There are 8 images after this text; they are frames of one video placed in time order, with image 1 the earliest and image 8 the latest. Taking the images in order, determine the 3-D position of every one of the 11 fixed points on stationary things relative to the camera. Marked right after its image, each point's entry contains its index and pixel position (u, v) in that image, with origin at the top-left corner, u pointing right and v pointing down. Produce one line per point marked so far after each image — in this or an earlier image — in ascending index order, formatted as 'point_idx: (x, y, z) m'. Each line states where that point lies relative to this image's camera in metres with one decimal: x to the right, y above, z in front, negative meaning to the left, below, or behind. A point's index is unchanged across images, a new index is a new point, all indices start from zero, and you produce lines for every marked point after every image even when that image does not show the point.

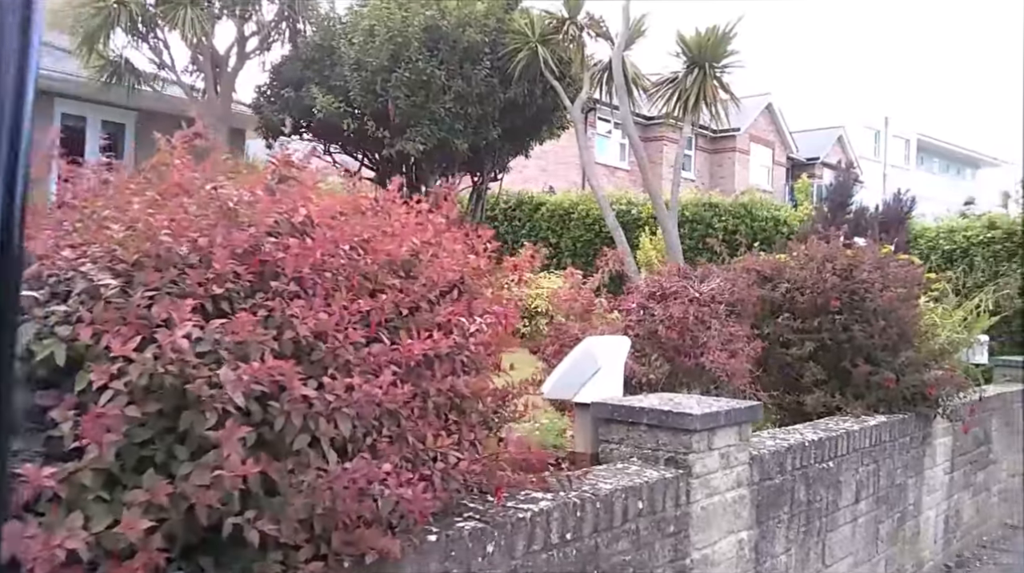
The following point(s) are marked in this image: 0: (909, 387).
0: (+2.2, -0.6, +6.0) m
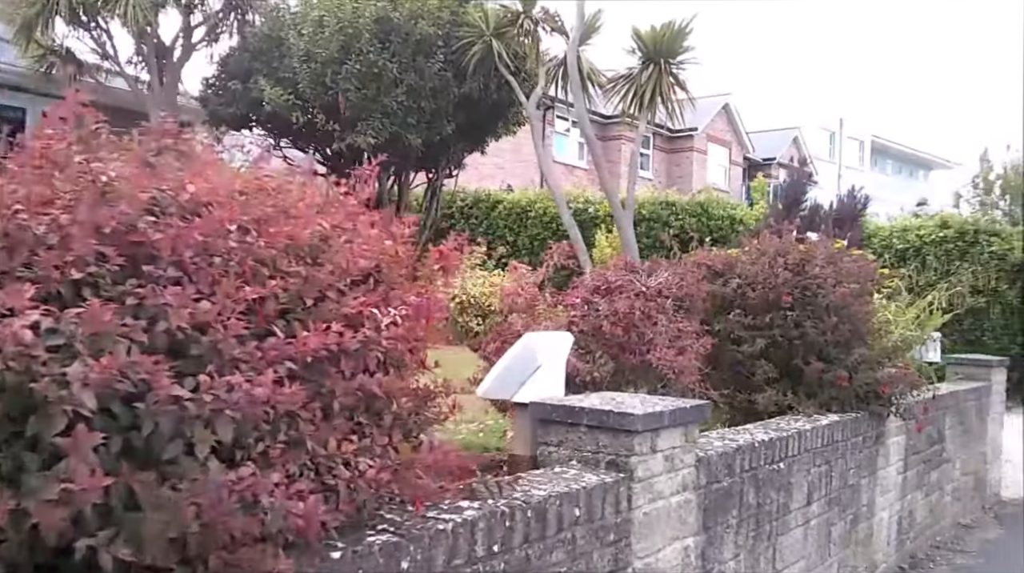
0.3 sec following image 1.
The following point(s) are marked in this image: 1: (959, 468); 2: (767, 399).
0: (+1.9, -0.5, +5.8) m
1: (+3.5, -1.4, +8.6) m
2: (+1.3, -0.6, +5.8) m
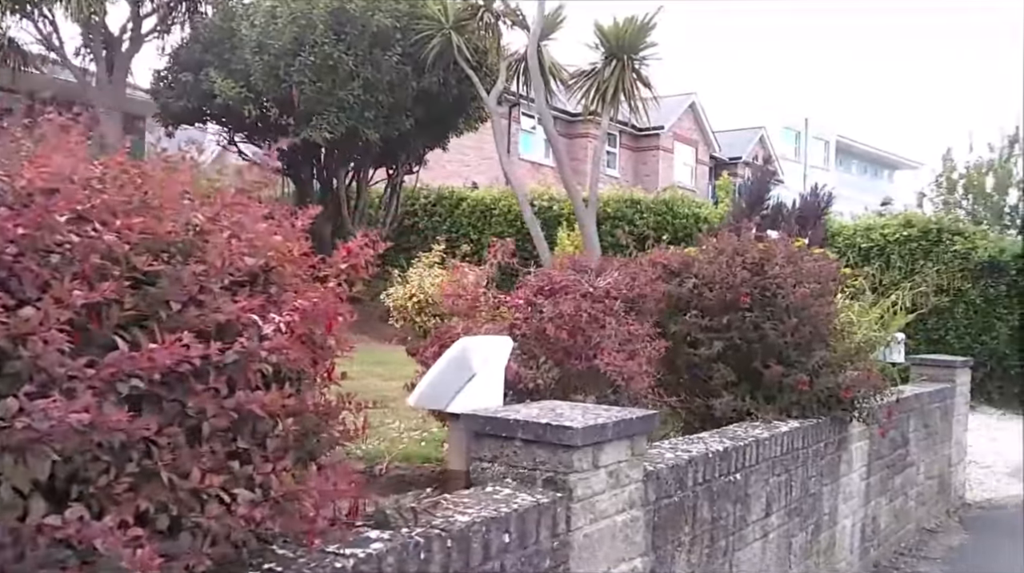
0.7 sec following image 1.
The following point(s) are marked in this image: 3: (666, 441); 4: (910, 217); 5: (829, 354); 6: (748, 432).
0: (+1.6, -0.5, +5.6) m
1: (+3.2, -1.4, +8.4) m
2: (+1.1, -0.6, +5.5) m
3: (+0.6, -0.6, +4.1) m
4: (+5.3, +0.9, +14.4) m
5: (+1.7, -0.3, +5.8) m
6: (+1.0, -0.6, +4.8) m
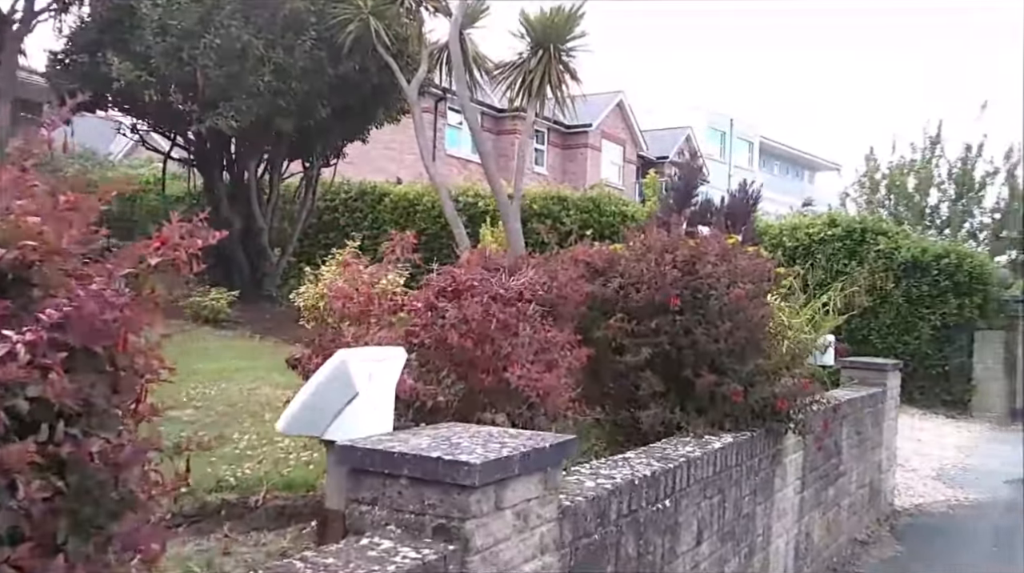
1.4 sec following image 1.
0: (+1.2, -0.6, +5.2) m
1: (+2.6, -1.4, +8.1) m
2: (+0.6, -0.6, +5.0) m
3: (+0.2, -0.6, +3.6) m
4: (+4.2, +0.9, +14.2) m
5: (+1.2, -0.4, +5.3) m
6: (+0.6, -0.6, +4.3) m
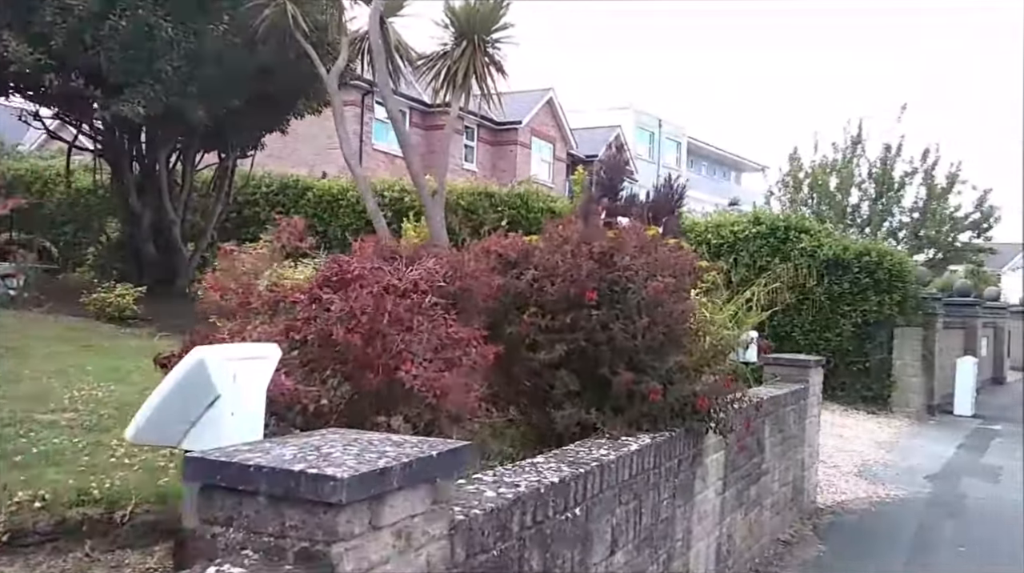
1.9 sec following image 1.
0: (+0.8, -0.5, +4.9) m
1: (+1.9, -1.4, +7.9) m
2: (+0.2, -0.6, +4.7) m
3: (-0.1, -0.6, +3.3) m
4: (+3.2, +0.9, +14.1) m
5: (+0.8, -0.3, +5.1) m
6: (+0.3, -0.6, +4.0) m
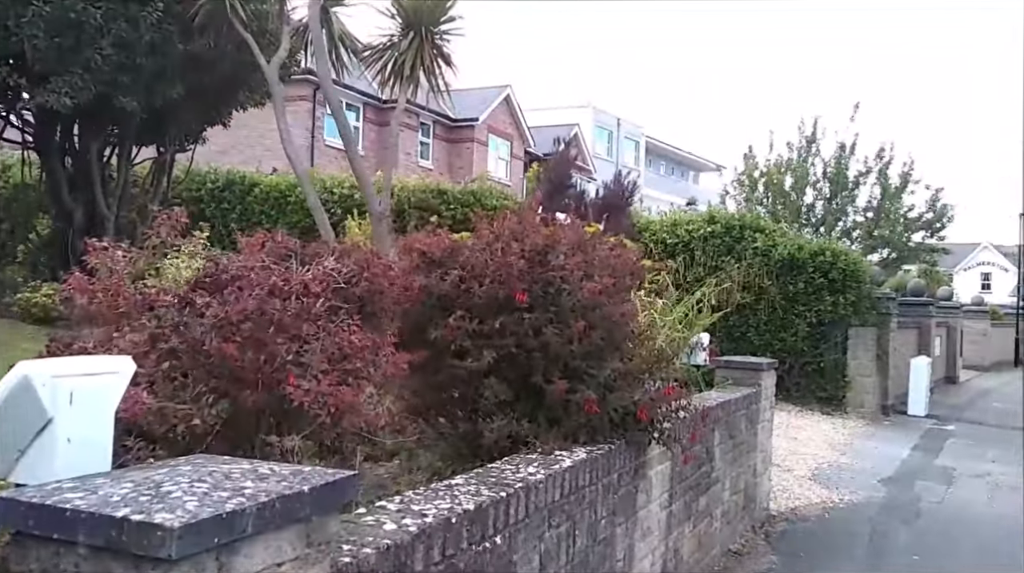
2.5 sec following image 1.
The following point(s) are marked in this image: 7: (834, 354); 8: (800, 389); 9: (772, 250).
0: (+0.4, -0.5, +4.6) m
1: (+1.5, -1.4, +7.6) m
2: (-0.1, -0.6, +4.4) m
3: (-0.3, -0.6, +2.9) m
4: (+2.6, +1.0, +13.8) m
5: (+0.5, -0.3, +4.7) m
6: (0.0, -0.6, +3.6) m
7: (+4.1, -0.9, +13.7) m
8: (+3.7, -1.3, +13.9) m
9: (+3.3, +0.5, +13.6) m
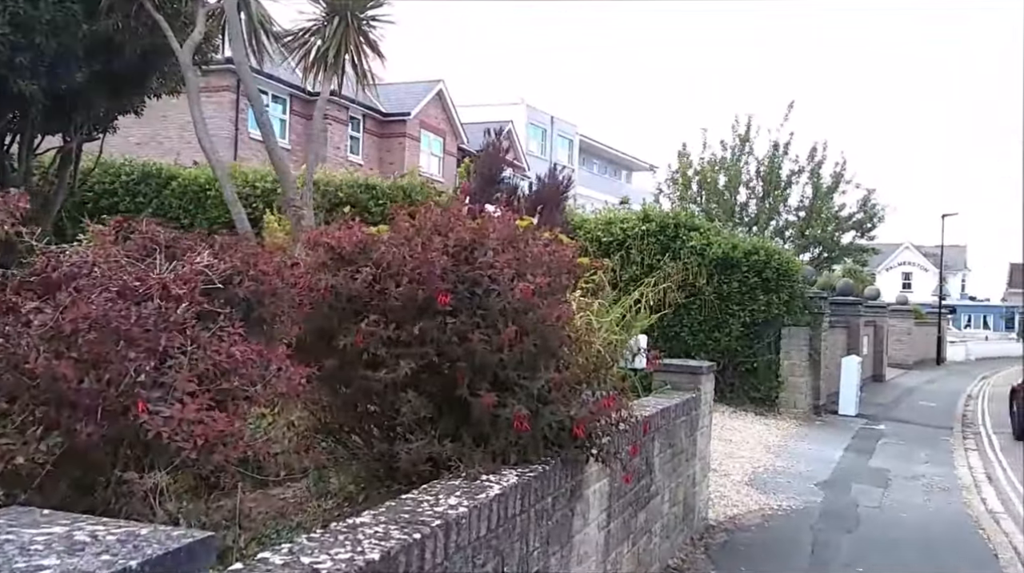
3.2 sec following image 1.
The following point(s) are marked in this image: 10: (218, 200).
0: (+0.2, -0.5, +4.0) m
1: (+1.0, -1.4, +7.2) m
2: (-0.3, -0.6, +3.8) m
3: (-0.5, -0.6, +2.4) m
4: (+1.7, +1.0, +13.5) m
5: (+0.2, -0.3, +4.2) m
6: (-0.2, -0.6, +3.1) m
7: (+3.2, -0.8, +13.4) m
8: (+2.8, -1.3, +13.6) m
9: (+2.4, +0.5, +13.2) m
10: (-4.0, +1.2, +14.3) m
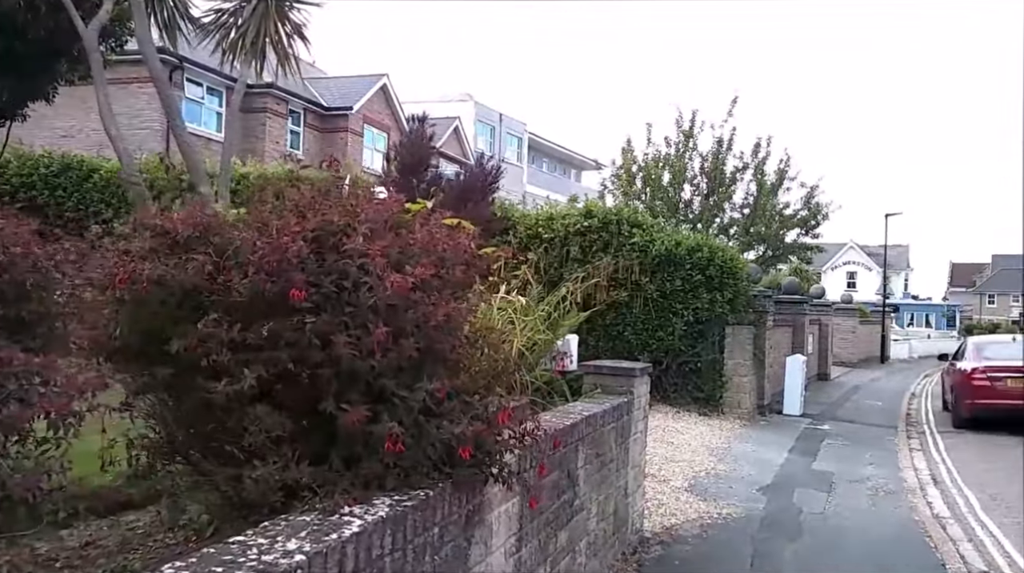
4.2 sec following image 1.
0: (-0.2, -0.5, +3.4) m
1: (+0.5, -1.4, +6.6) m
2: (-0.7, -0.6, +3.2) m
3: (-0.8, -0.6, +1.7) m
4: (+0.9, +1.0, +12.9) m
5: (-0.2, -0.3, +3.6) m
6: (-0.6, -0.6, +2.5) m
7: (+2.4, -0.8, +12.9) m
8: (+2.0, -1.3, +13.0) m
9: (+1.6, +0.5, +12.7) m
10: (-4.8, +1.2, +13.4) m
